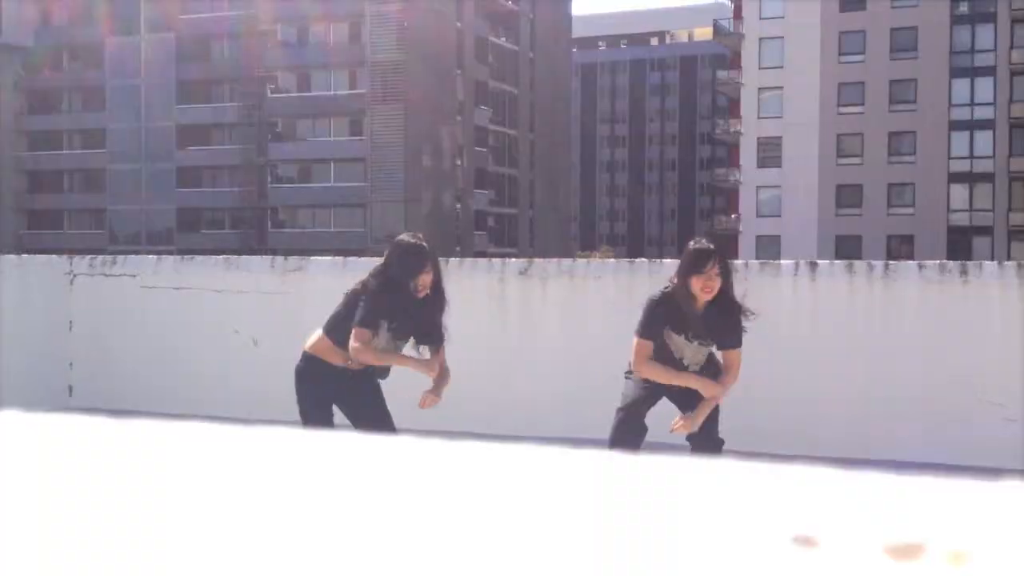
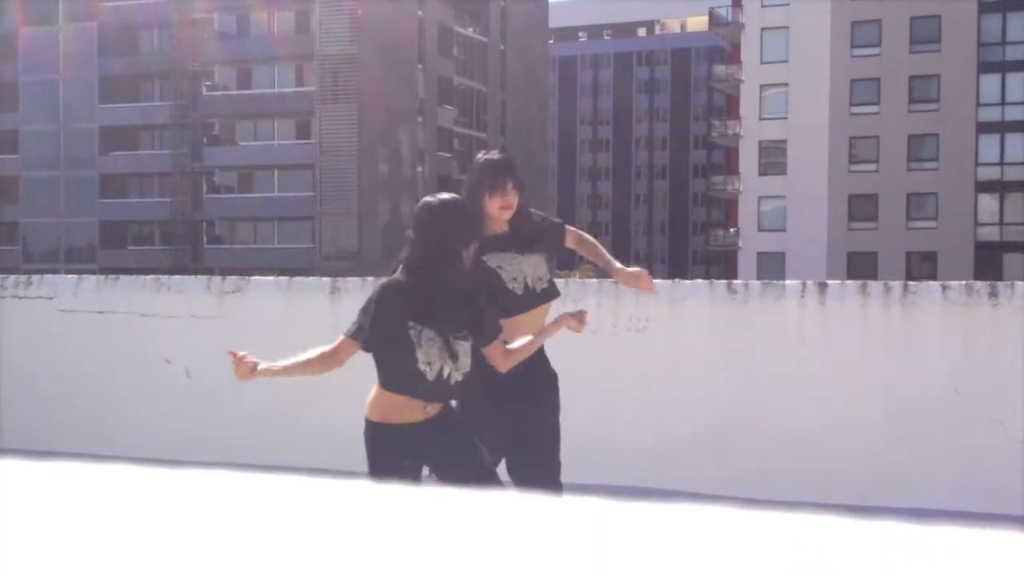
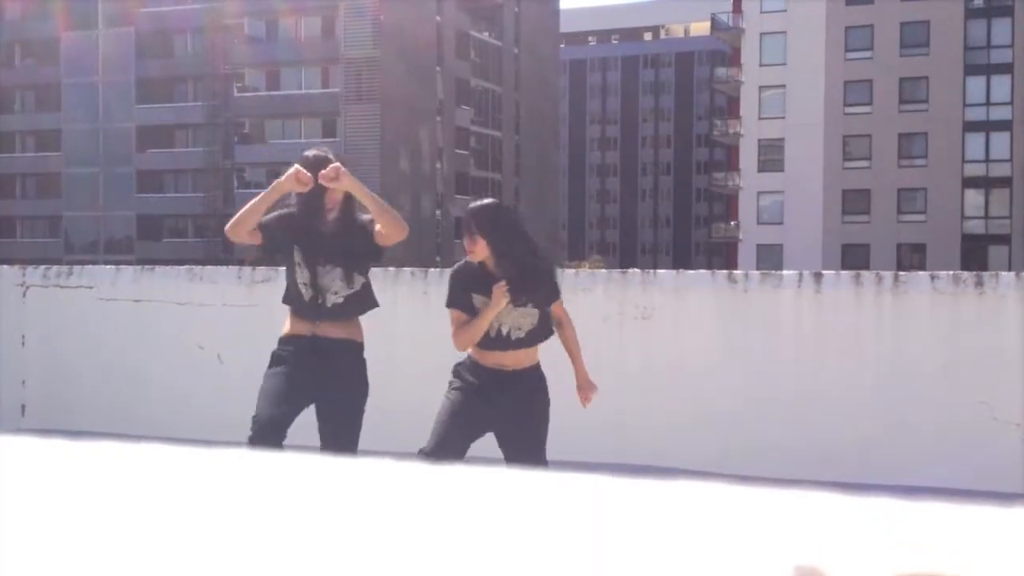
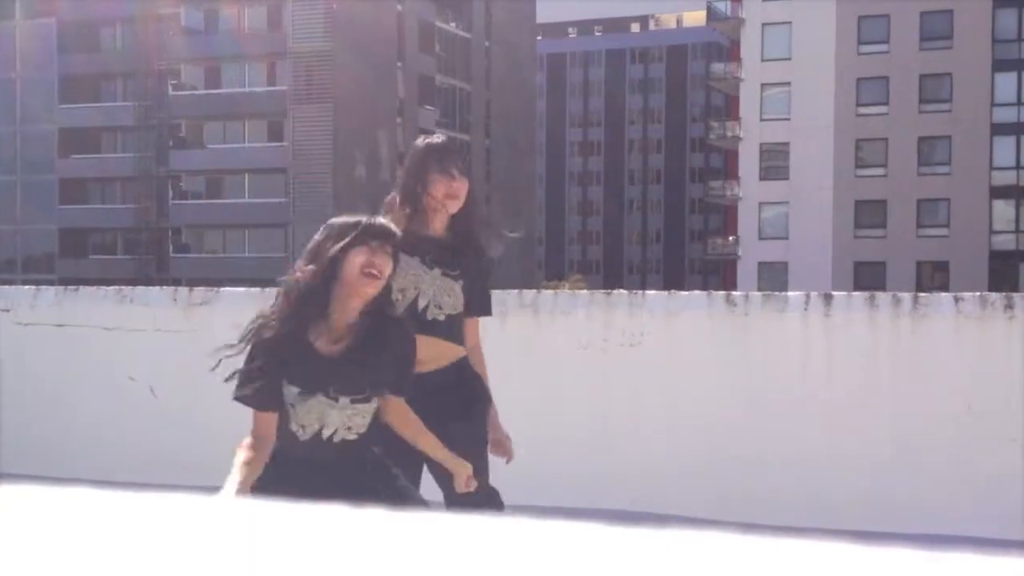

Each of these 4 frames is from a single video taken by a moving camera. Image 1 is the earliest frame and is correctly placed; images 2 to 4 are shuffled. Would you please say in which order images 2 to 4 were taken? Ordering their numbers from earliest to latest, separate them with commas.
3, 2, 4
